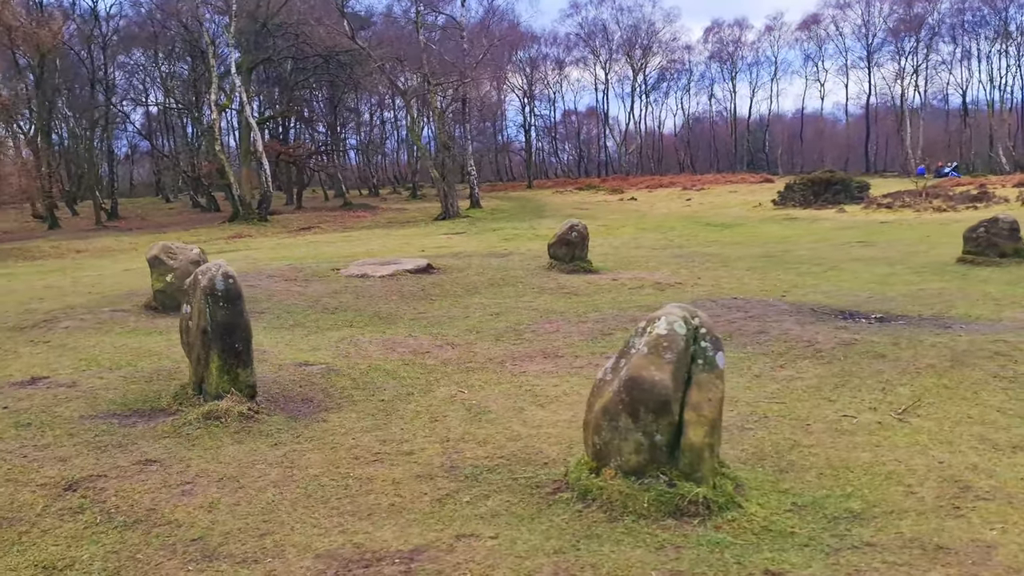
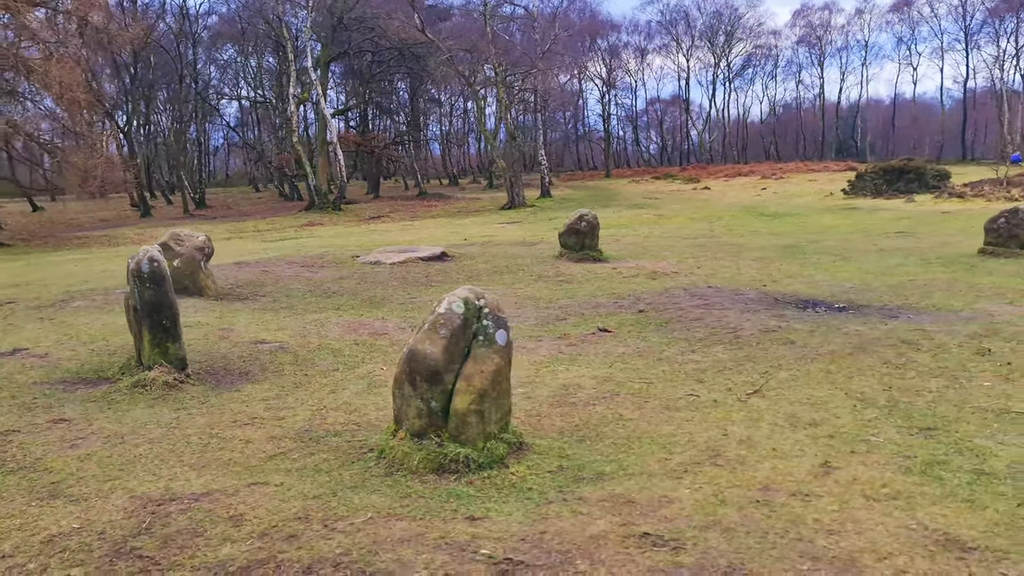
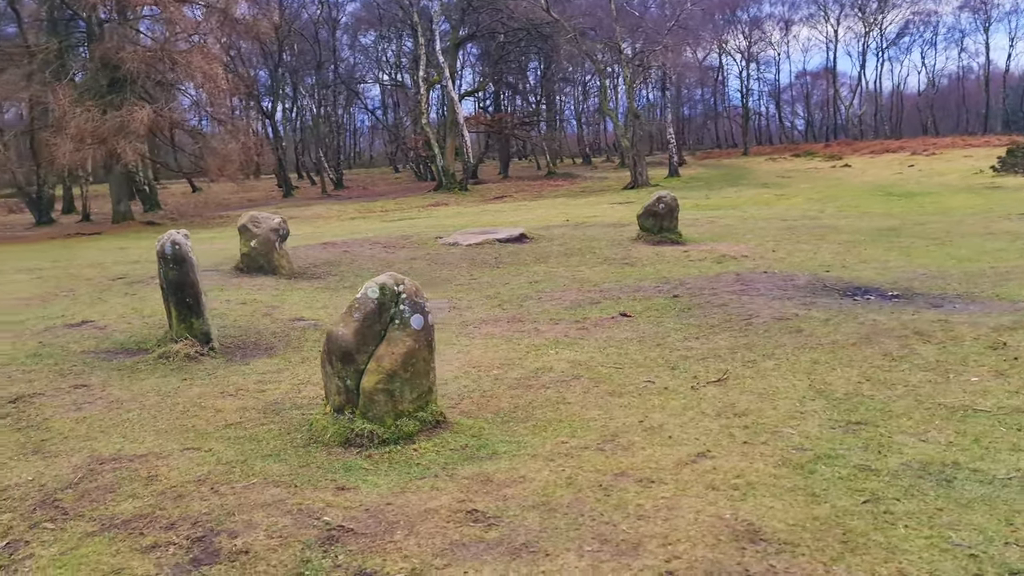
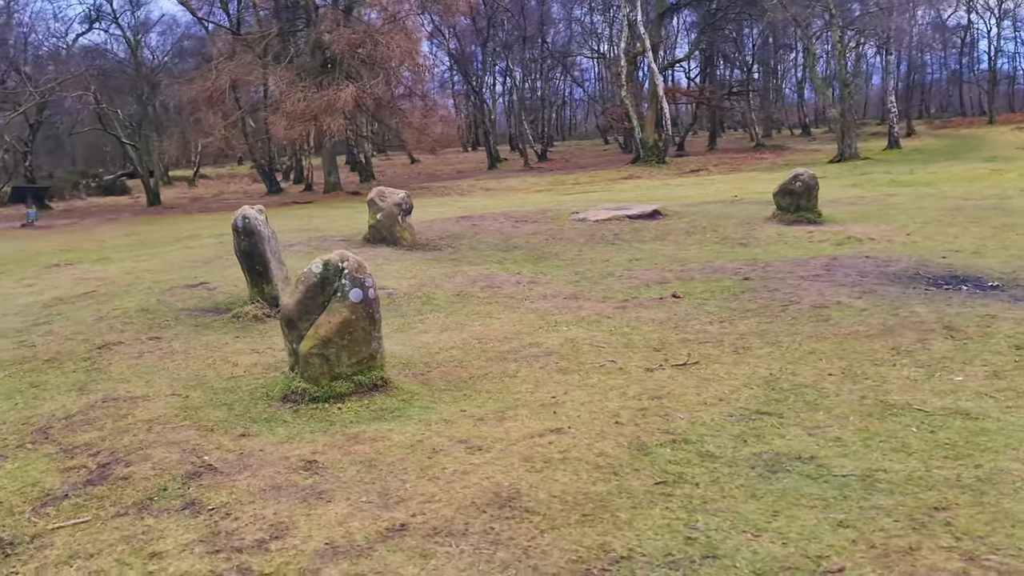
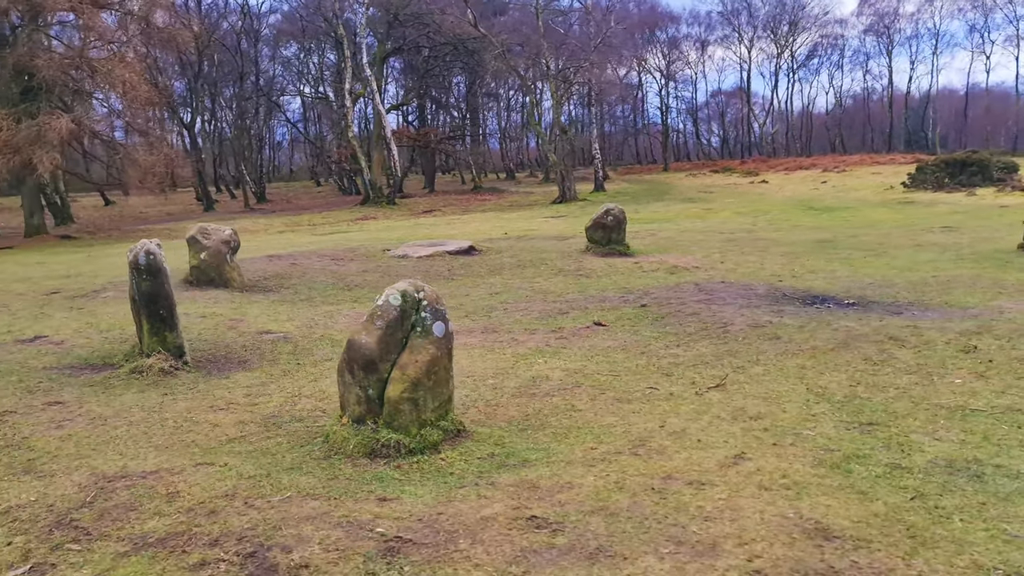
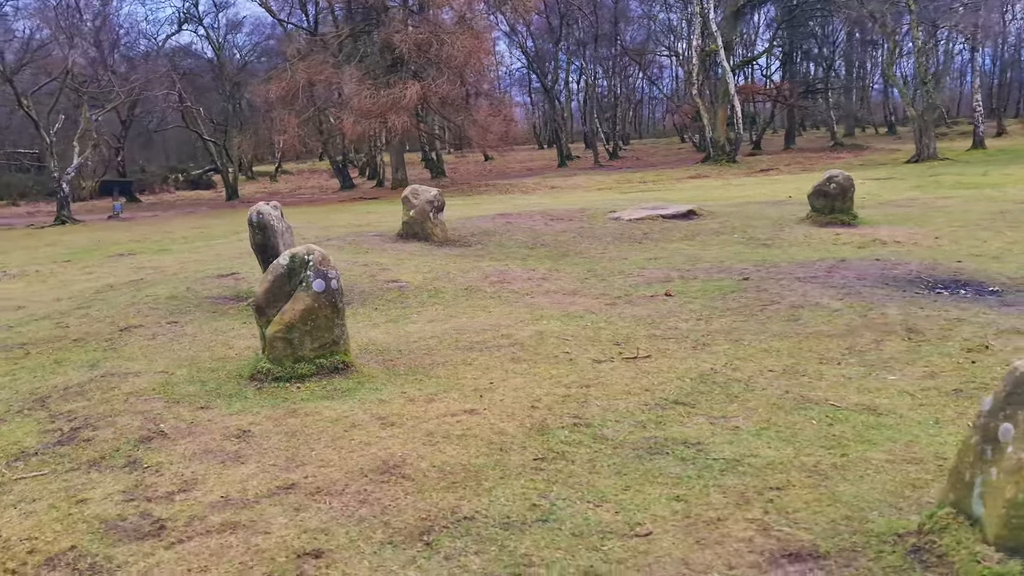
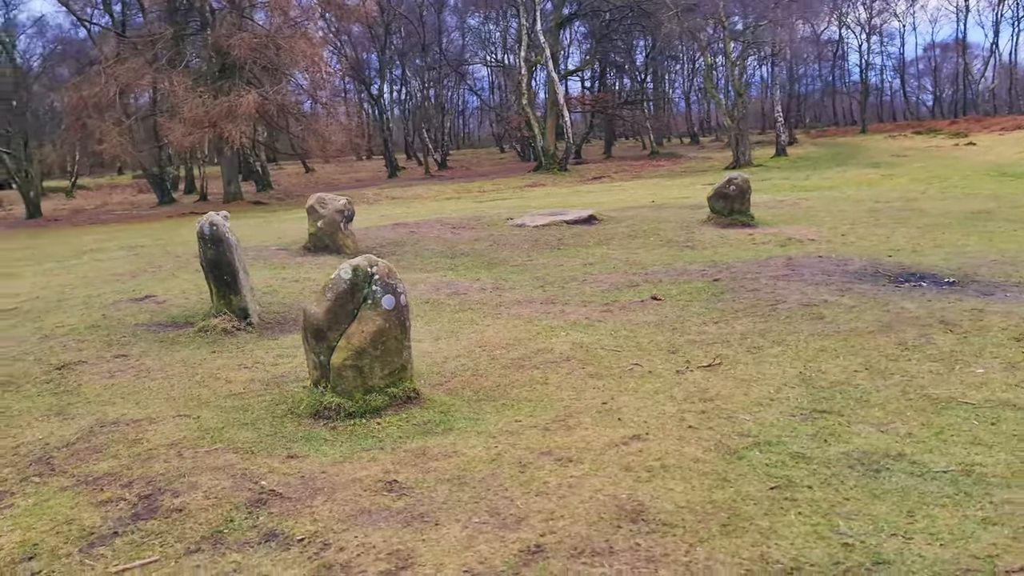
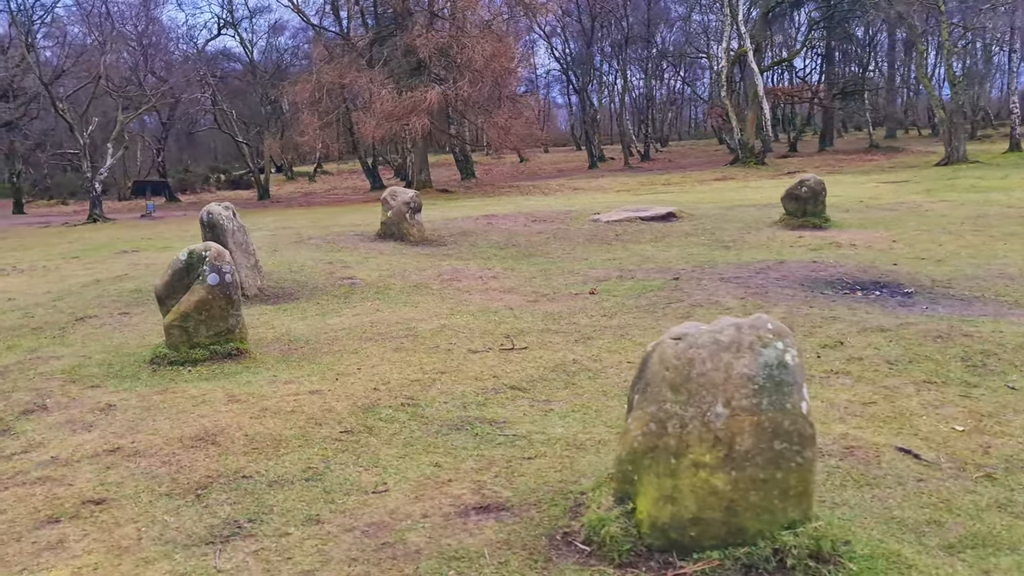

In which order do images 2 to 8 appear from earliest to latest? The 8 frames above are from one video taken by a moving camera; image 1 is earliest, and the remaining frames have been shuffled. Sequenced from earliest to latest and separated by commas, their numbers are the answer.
2, 5, 3, 7, 4, 6, 8
